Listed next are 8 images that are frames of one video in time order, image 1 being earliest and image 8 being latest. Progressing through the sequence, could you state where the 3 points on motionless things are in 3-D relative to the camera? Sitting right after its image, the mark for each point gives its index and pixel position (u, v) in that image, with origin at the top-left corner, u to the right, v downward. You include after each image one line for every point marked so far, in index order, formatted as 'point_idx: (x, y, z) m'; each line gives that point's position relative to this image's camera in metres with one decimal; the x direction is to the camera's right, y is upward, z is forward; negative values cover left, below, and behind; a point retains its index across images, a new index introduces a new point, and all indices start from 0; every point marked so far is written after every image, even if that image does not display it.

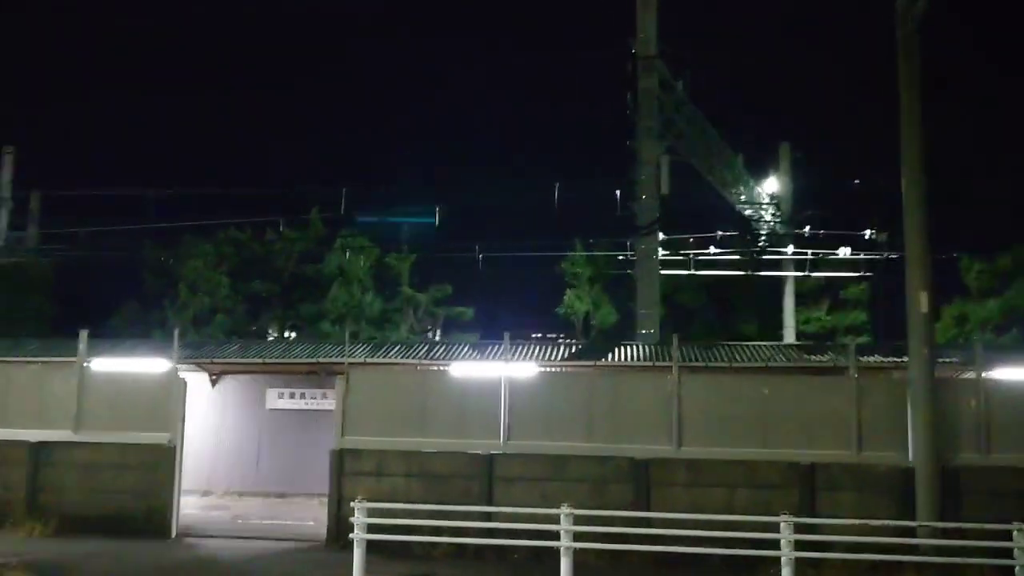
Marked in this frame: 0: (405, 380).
0: (-1.5, -1.3, +12.2) m
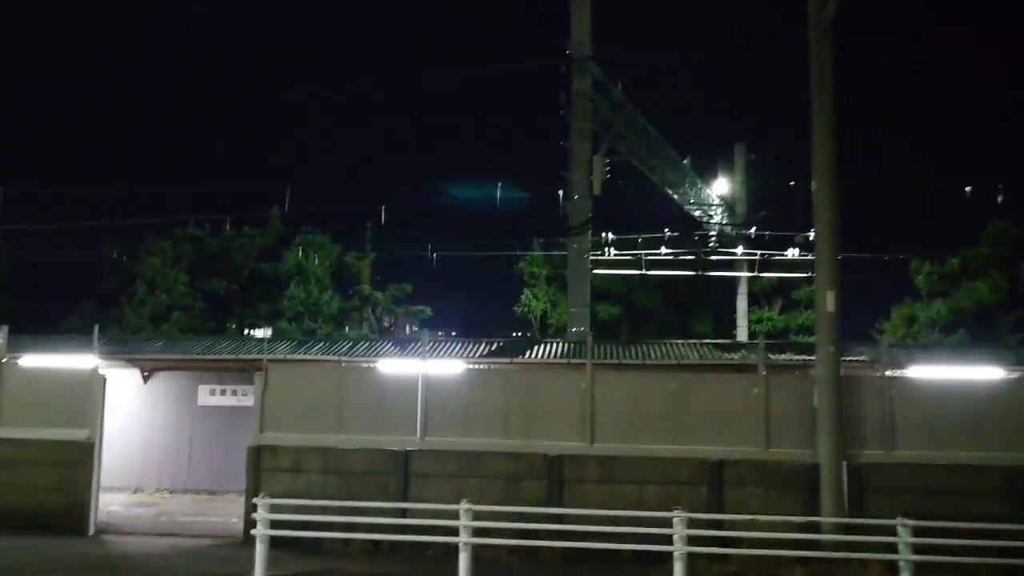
0: (-2.6, -1.2, +12.3) m
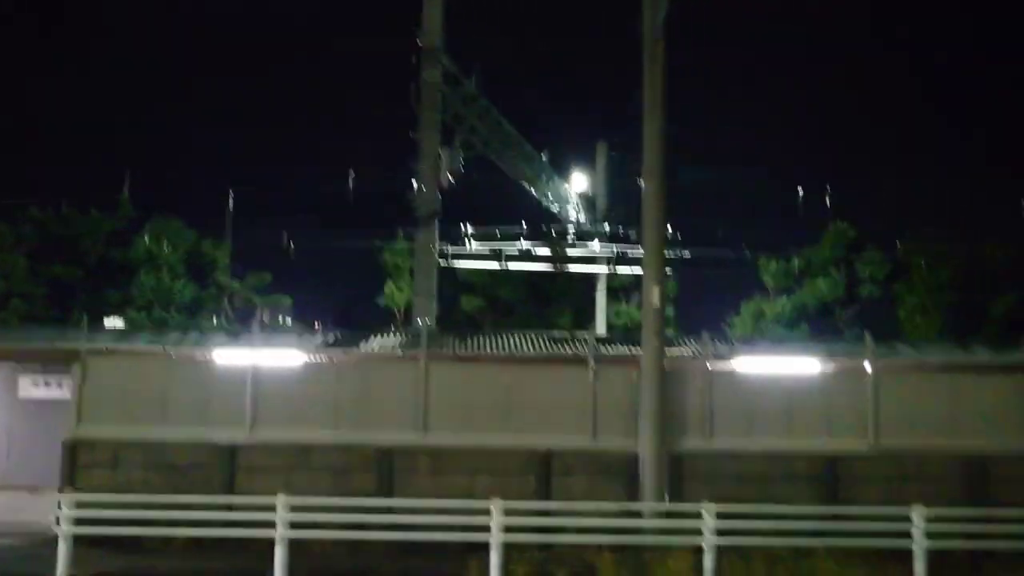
0: (-4.8, -1.1, +11.8) m
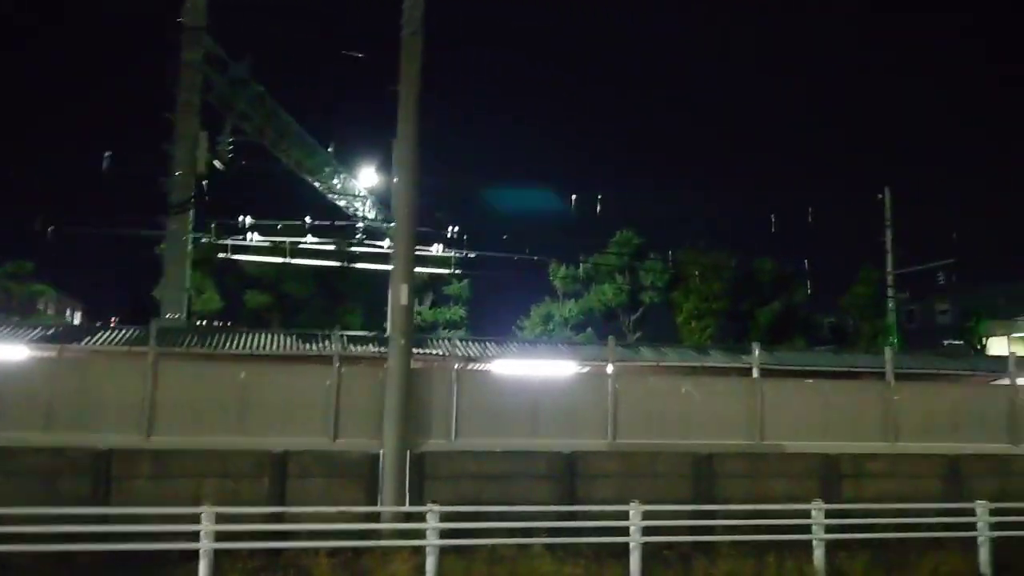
0: (-6.0, -1.1, +11.5) m
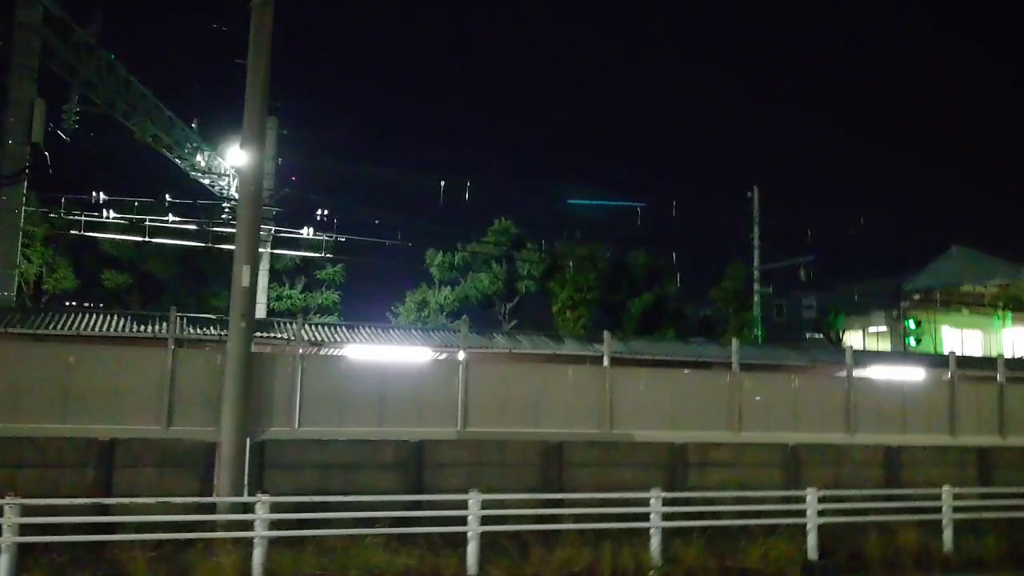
0: (-7.9, -0.8, +10.5) m
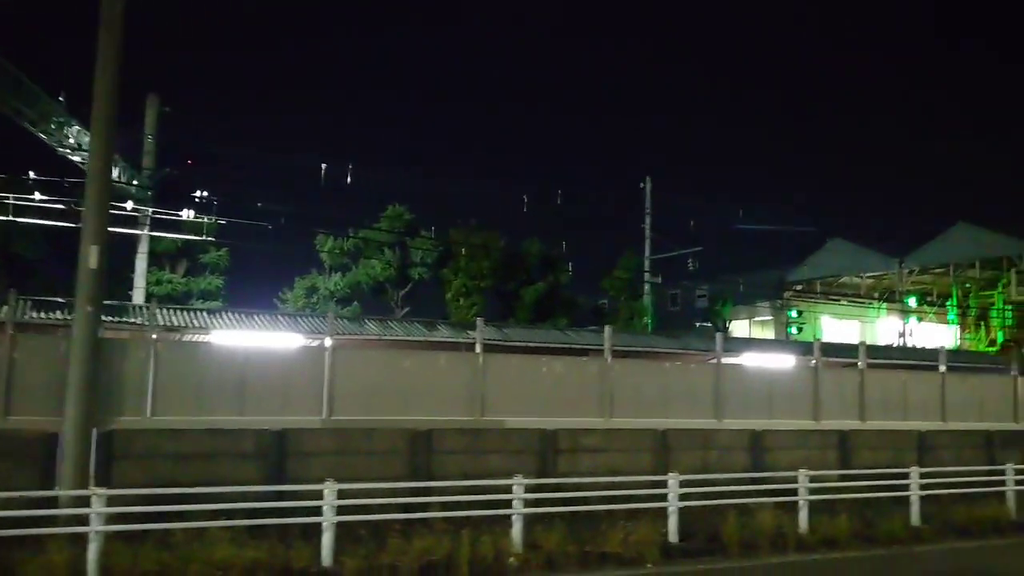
0: (-9.5, -0.5, +9.4) m
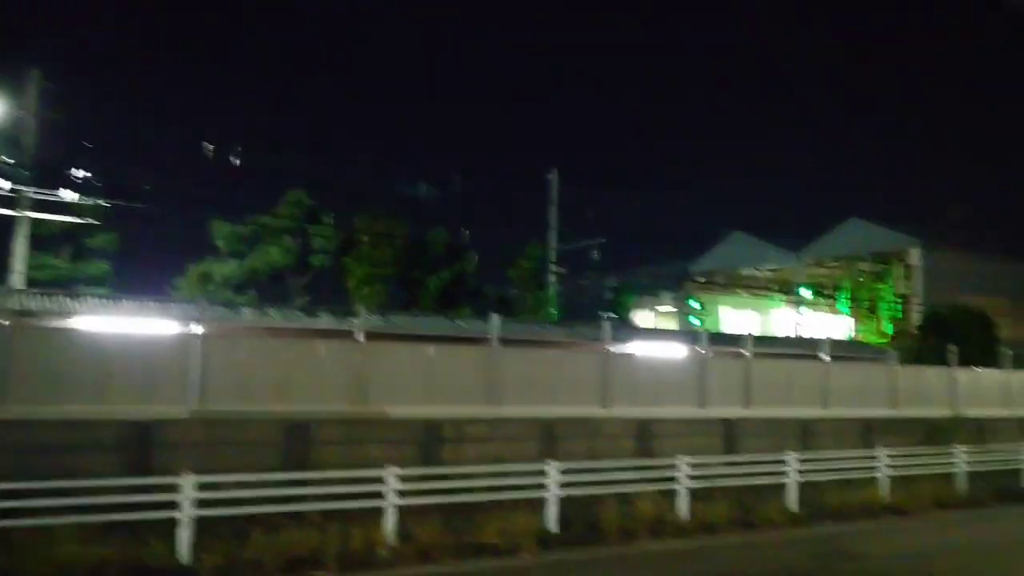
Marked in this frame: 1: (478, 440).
0: (-10.8, -0.3, +8.1) m
1: (-0.6, -2.6, +15.1) m
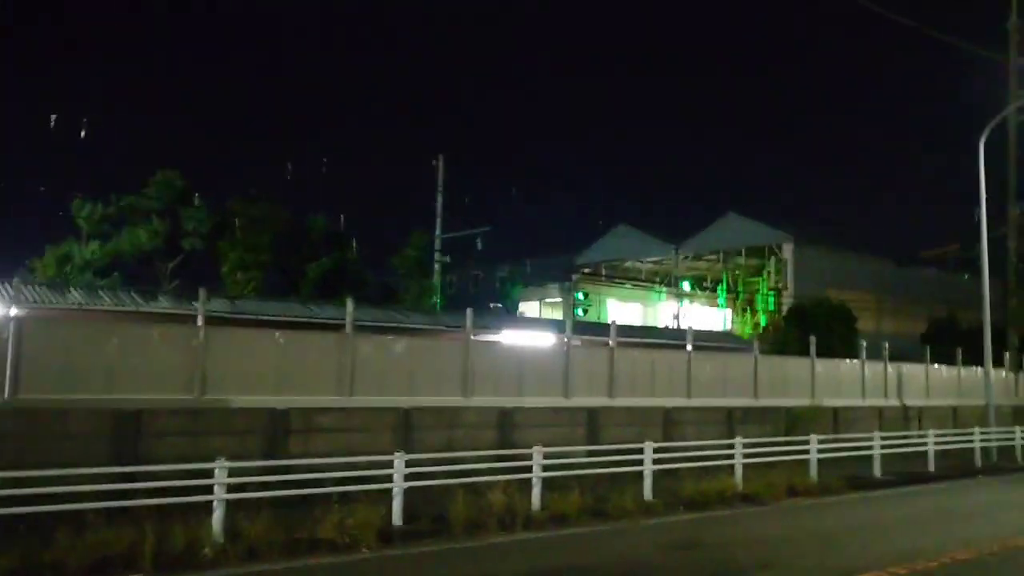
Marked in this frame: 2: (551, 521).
0: (-12.4, 0.0, +6.4) m
1: (-3.0, -2.3, +14.5) m
2: (+0.6, -3.5, +13.6) m
